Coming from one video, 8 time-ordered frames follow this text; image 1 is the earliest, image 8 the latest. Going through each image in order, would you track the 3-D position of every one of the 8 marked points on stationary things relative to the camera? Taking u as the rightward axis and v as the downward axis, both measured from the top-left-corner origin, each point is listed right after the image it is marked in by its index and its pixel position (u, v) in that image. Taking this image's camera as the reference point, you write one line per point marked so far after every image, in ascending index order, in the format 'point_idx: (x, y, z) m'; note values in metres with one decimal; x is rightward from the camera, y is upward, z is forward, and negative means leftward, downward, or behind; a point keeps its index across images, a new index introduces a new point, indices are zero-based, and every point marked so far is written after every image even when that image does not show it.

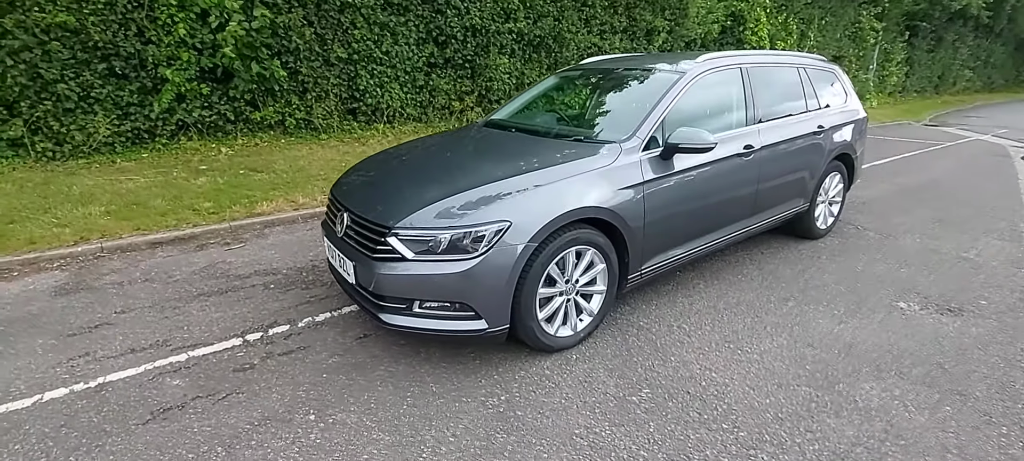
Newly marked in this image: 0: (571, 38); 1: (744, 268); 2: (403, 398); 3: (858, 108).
0: (+1.6, +5.2, +13.5) m
1: (+2.5, -0.4, +5.5) m
2: (-0.8, -1.2, +3.5) m
3: (+4.6, +1.6, +6.6) m
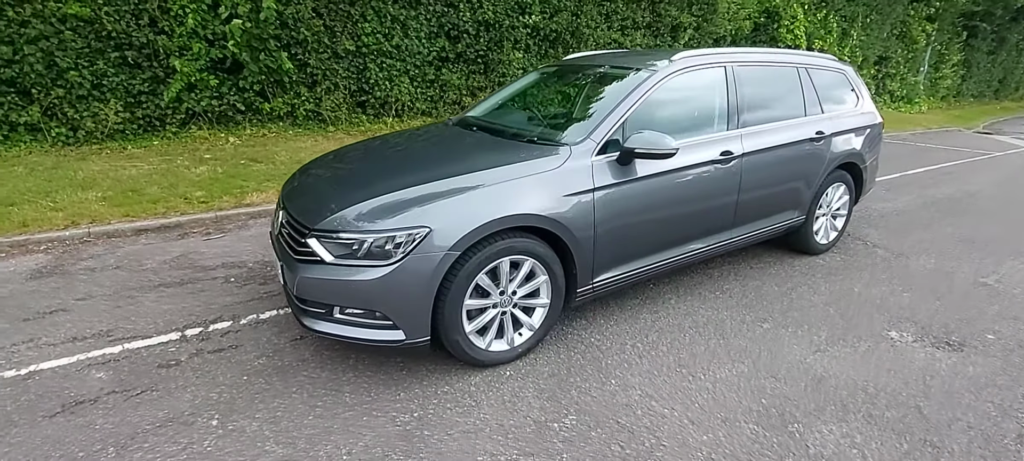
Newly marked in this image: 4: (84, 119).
0: (+2.1, +5.2, +13.1) m
1: (+2.2, -0.5, +5.1) m
2: (-1.3, -1.2, +3.3) m
3: (+4.3, +1.4, +6.0) m
4: (-7.8, +2.0, +9.1) m
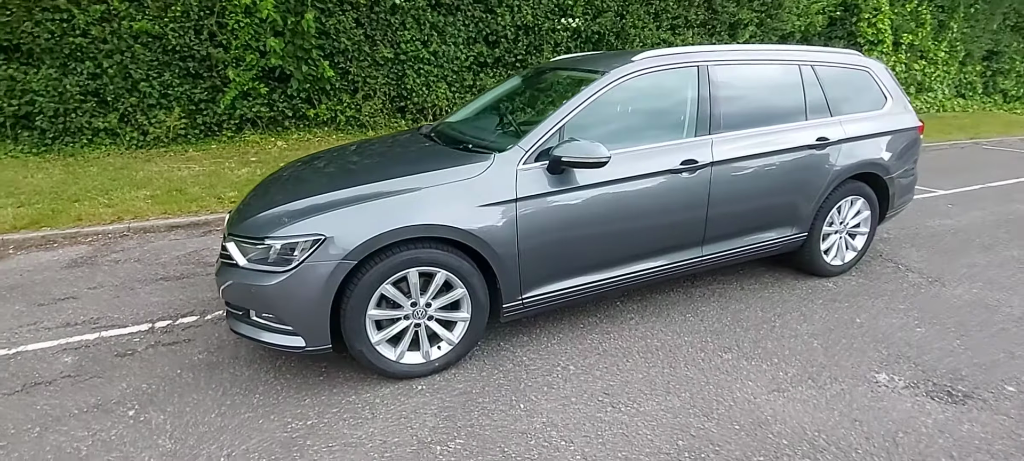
0: (+3.1, +4.9, +12.6) m
1: (+1.7, -0.7, +4.6) m
2: (-2.0, -1.2, +3.4) m
3: (+4.1, +1.2, +5.2) m
4: (-7.3, +2.2, +10.2) m
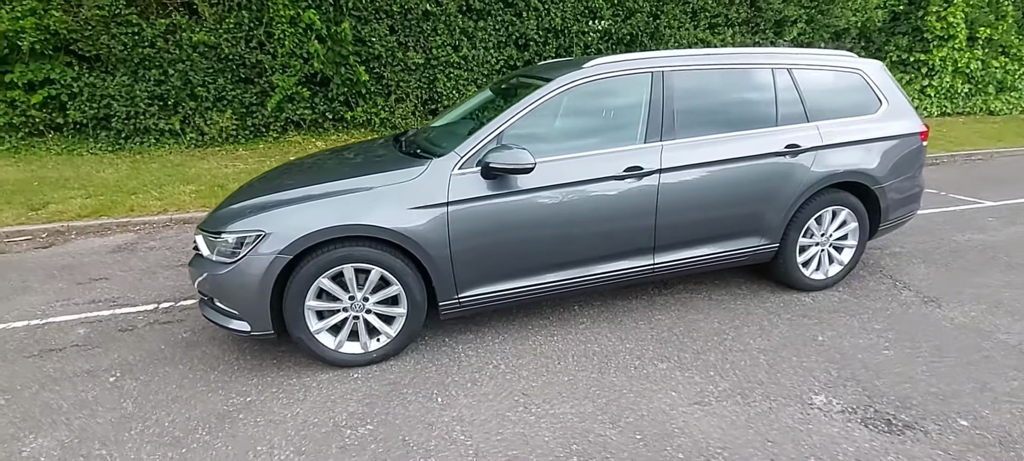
0: (+3.9, +4.8, +12.3) m
1: (+1.3, -0.8, +4.5) m
2: (-2.5, -1.1, +3.8) m
3: (+3.8, +1.0, +4.8) m
4: (-6.8, +2.4, +11.2) m
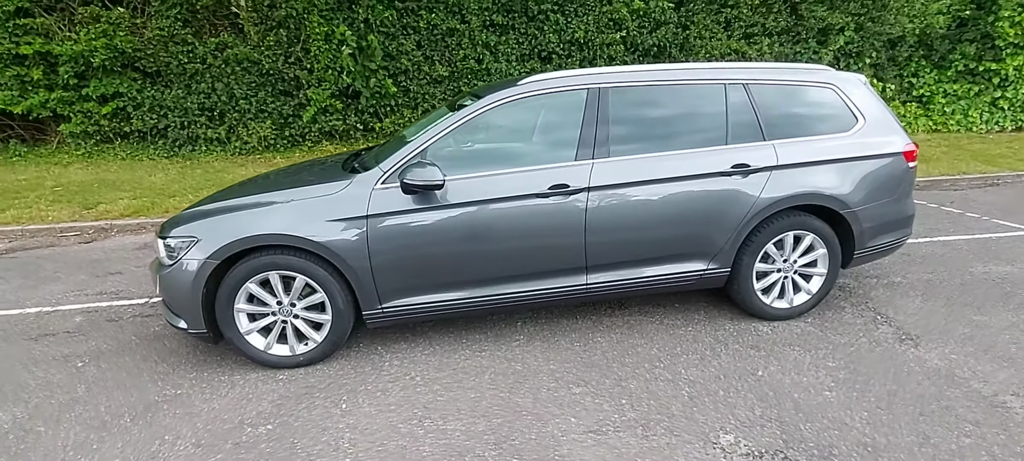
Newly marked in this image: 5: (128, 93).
0: (+4.5, +4.4, +11.8) m
1: (+0.8, -0.9, +4.4) m
2: (-3.2, -1.2, +4.2) m
3: (+3.3, +0.8, +4.4) m
4: (-6.4, +2.3, +12.1) m
5: (-8.9, +3.2, +11.6) m
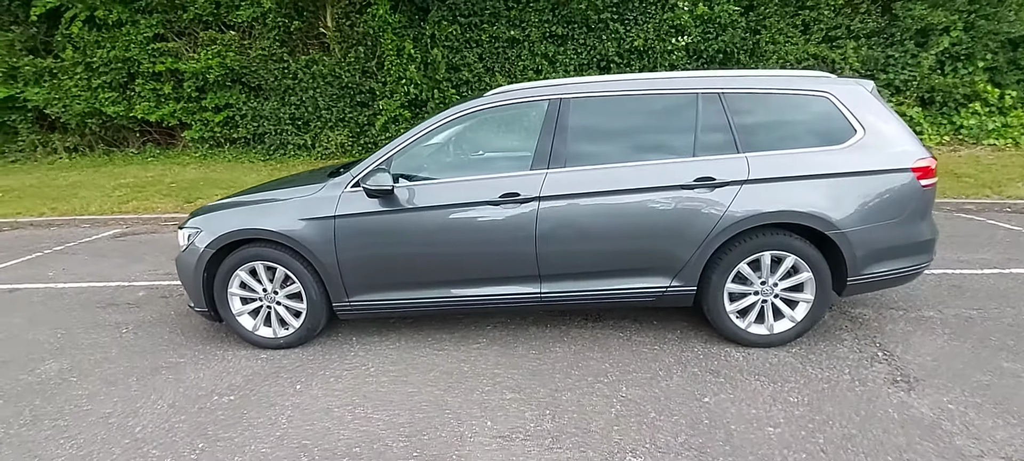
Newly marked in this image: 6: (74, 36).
0: (+5.8, +4.0, +11.0) m
1: (+0.4, -1.0, +4.4) m
2: (-3.5, -1.1, +4.9) m
3: (+3.0, +0.6, +3.9) m
4: (-4.9, +2.4, +13.4) m
5: (-7.4, +3.4, +13.4) m
6: (-11.3, +5.0, +12.8) m
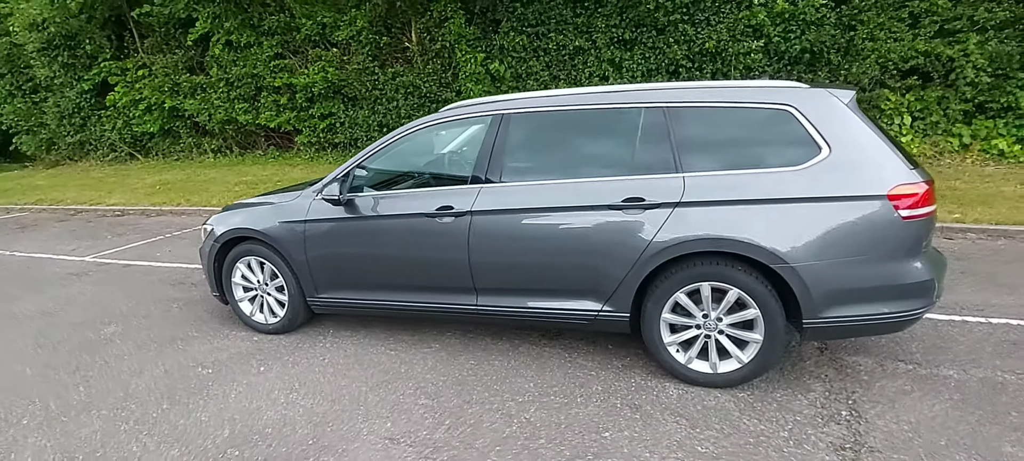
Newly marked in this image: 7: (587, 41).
0: (+7.0, +3.5, +9.5) m
1: (-0.1, -1.1, +4.4) m
2: (-3.8, -1.0, +5.9) m
3: (+2.4, +0.3, +3.3) m
4: (-2.9, +2.4, +14.4) m
5: (-5.3, +3.5, +15.0) m
6: (-9.1, +5.4, +15.4) m
7: (+1.7, +4.4, +11.6) m
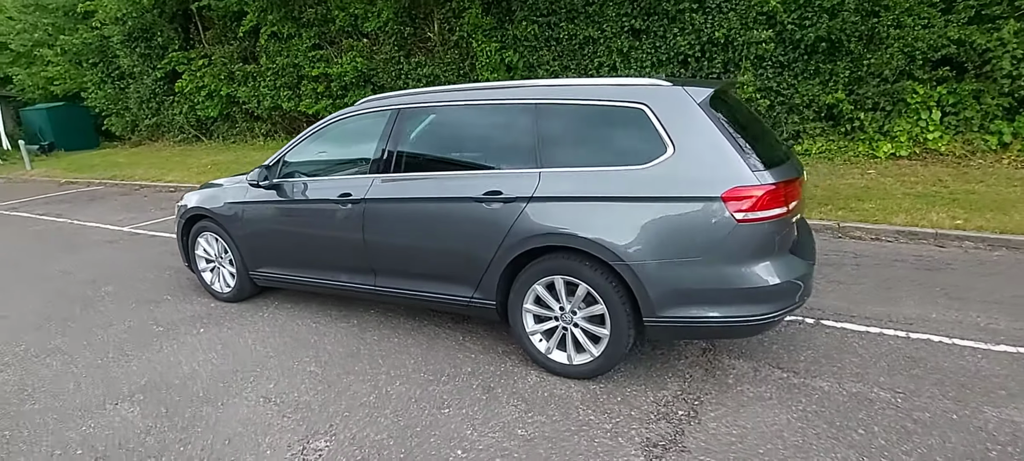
0: (+6.8, +3.4, +8.7) m
1: (-1.0, -1.0, +4.7) m
2: (-4.5, -0.7, +6.6) m
3: (+1.3, +0.3, +3.2) m
4: (-2.3, +2.9, +14.9) m
5: (-4.6, +4.1, +15.8) m
6: (-8.2, +6.1, +16.6) m
7: (+2.0, +4.6, +11.5) m
